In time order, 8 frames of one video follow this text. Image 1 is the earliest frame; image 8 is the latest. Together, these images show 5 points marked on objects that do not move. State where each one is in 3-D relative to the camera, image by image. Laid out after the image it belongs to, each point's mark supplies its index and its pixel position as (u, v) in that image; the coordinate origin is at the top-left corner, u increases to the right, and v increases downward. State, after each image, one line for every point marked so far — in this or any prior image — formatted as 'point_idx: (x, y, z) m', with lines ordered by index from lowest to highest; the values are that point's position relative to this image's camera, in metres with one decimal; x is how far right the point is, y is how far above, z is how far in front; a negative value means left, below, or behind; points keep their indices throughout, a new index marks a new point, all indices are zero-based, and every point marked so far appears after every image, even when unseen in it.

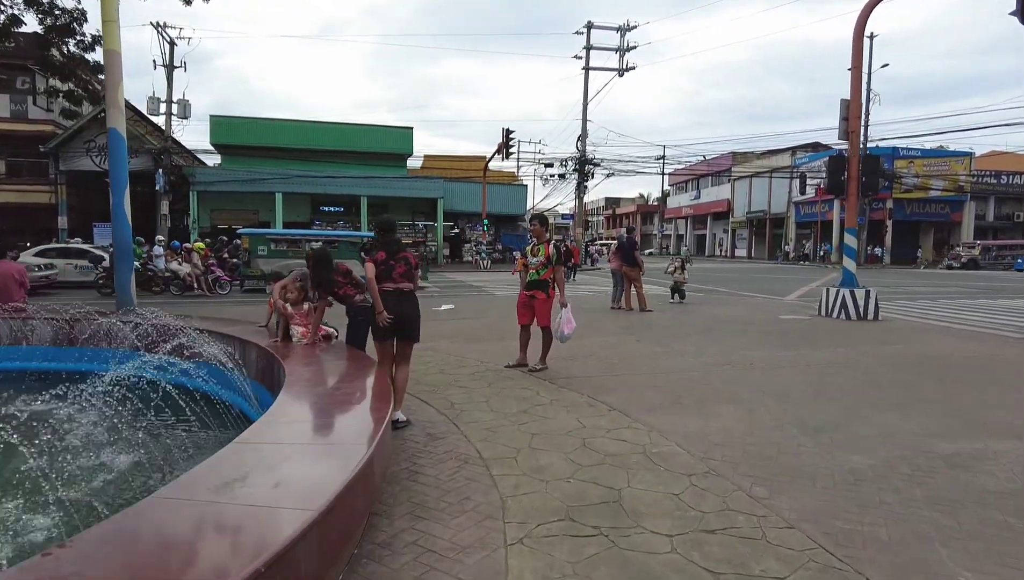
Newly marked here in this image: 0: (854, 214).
0: (+6.9, +1.5, +13.2) m
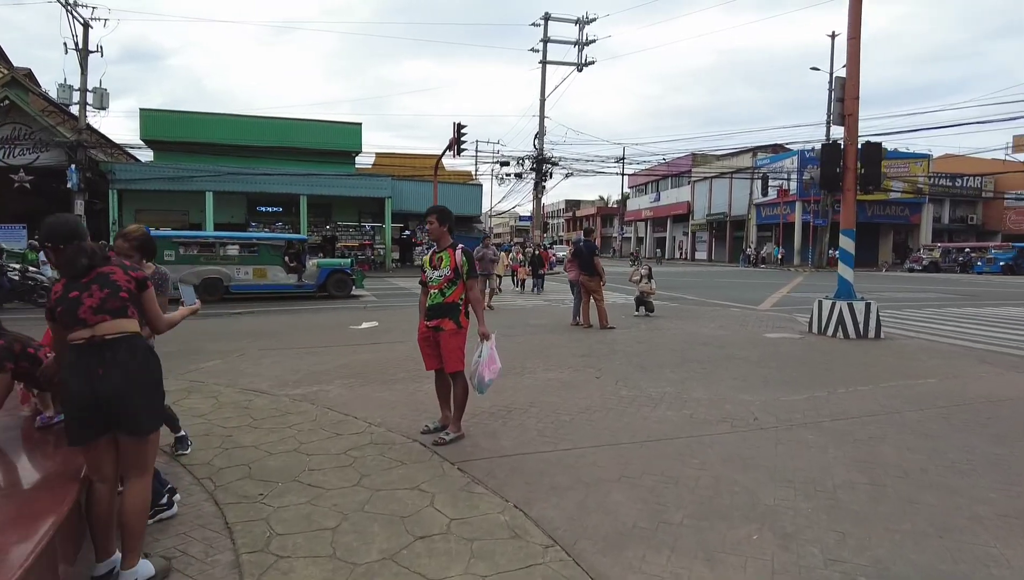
0: (+5.7, +1.3, +11.1) m
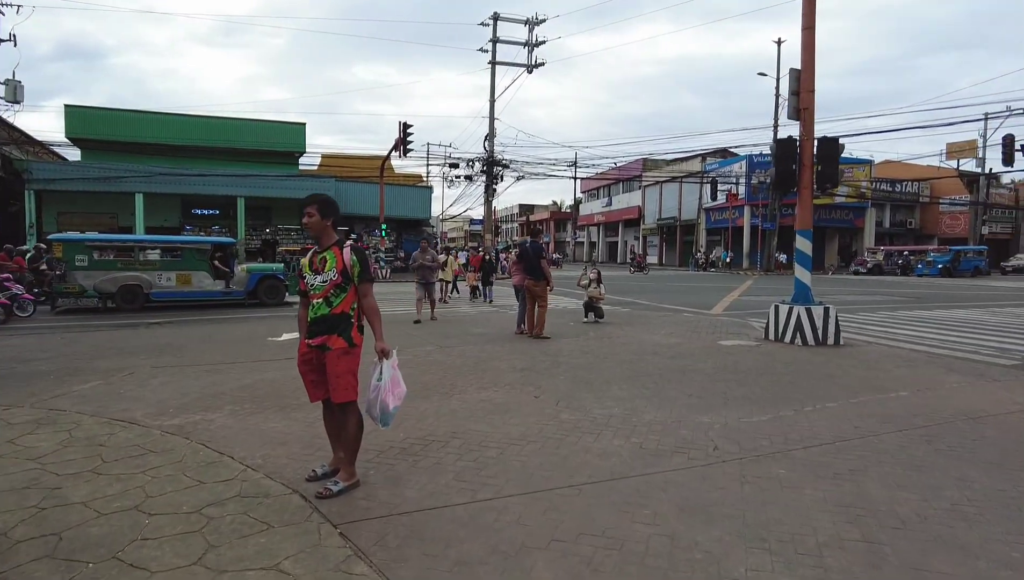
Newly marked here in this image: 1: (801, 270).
0: (+4.7, +1.2, +10.5) m
1: (+4.6, +0.3, +10.6) m
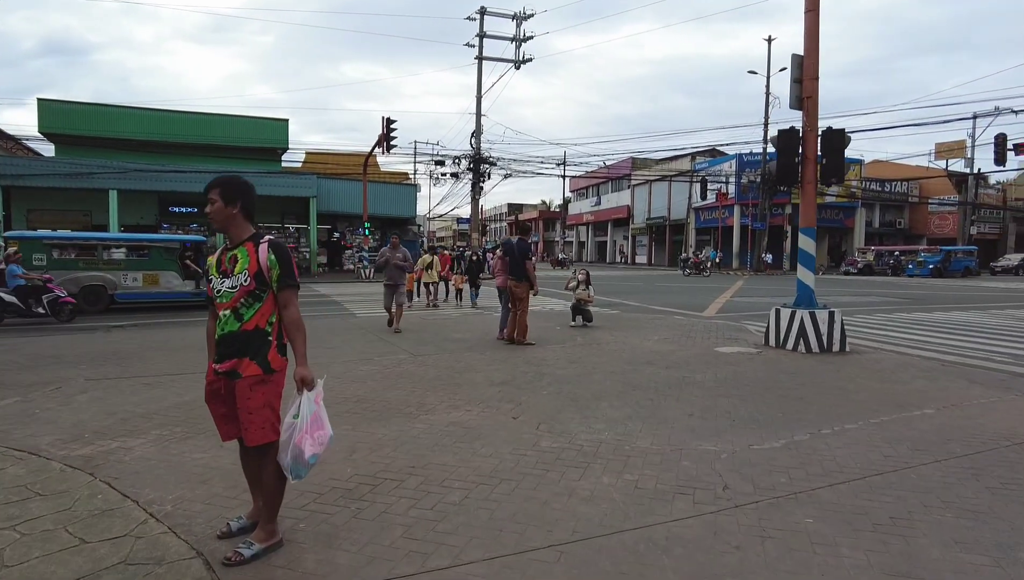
0: (+4.4, +1.2, +9.8) m
1: (+4.4, +0.3, +9.8) m
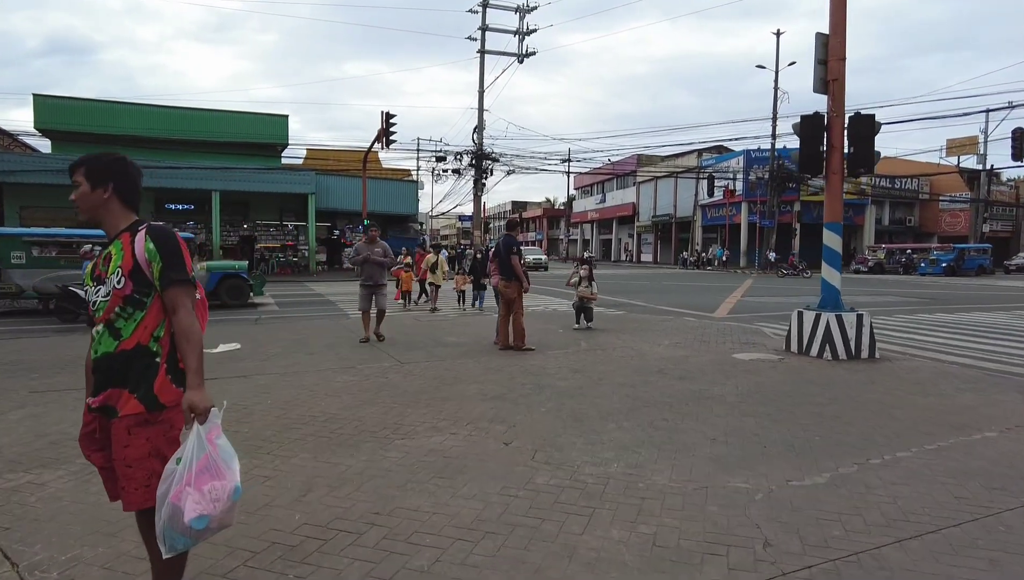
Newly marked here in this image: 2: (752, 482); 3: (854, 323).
0: (+4.4, +1.2, +8.9) m
1: (+4.3, +0.3, +9.0) m
2: (+1.4, -1.1, +3.9) m
3: (+4.5, -0.4, +8.6) m
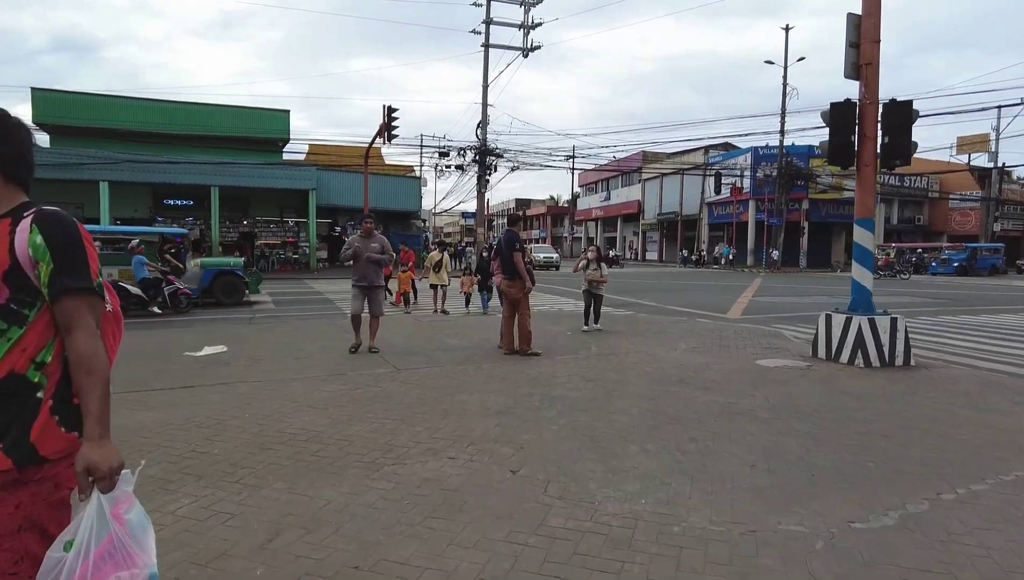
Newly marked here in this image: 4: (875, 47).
0: (+4.5, +1.2, +8.3) m
1: (+4.4, +0.3, +8.3) m
2: (+1.5, -1.2, +3.3) m
3: (+4.6, -0.5, +8.0) m
4: (+4.5, +3.0, +8.2) m
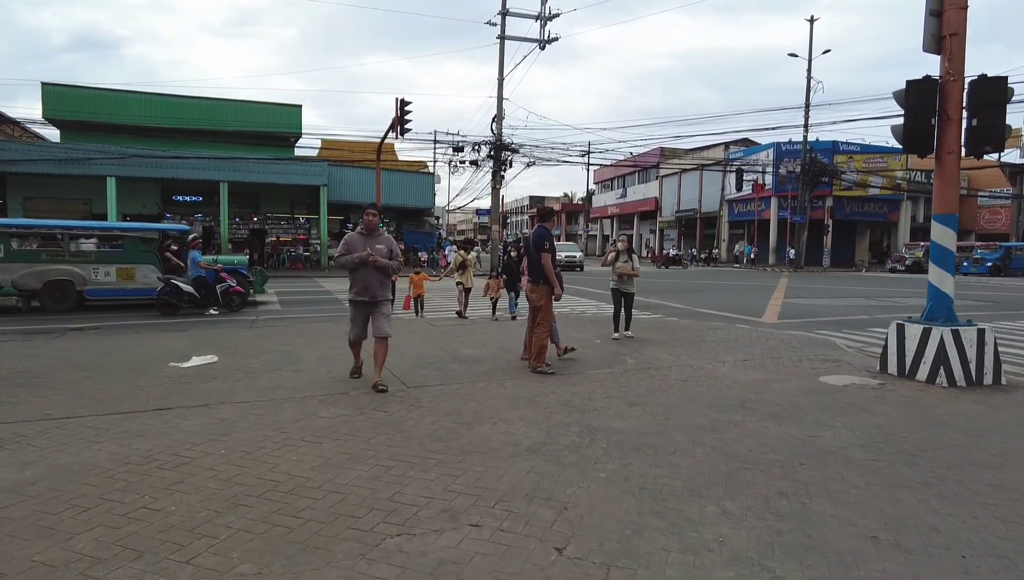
0: (+4.8, +1.1, +7.2) m
1: (+4.7, +0.2, +7.2) m
2: (+1.7, -1.2, +2.3) m
3: (+4.8, -0.5, +6.8) m
4: (+4.8, +2.9, +7.1) m
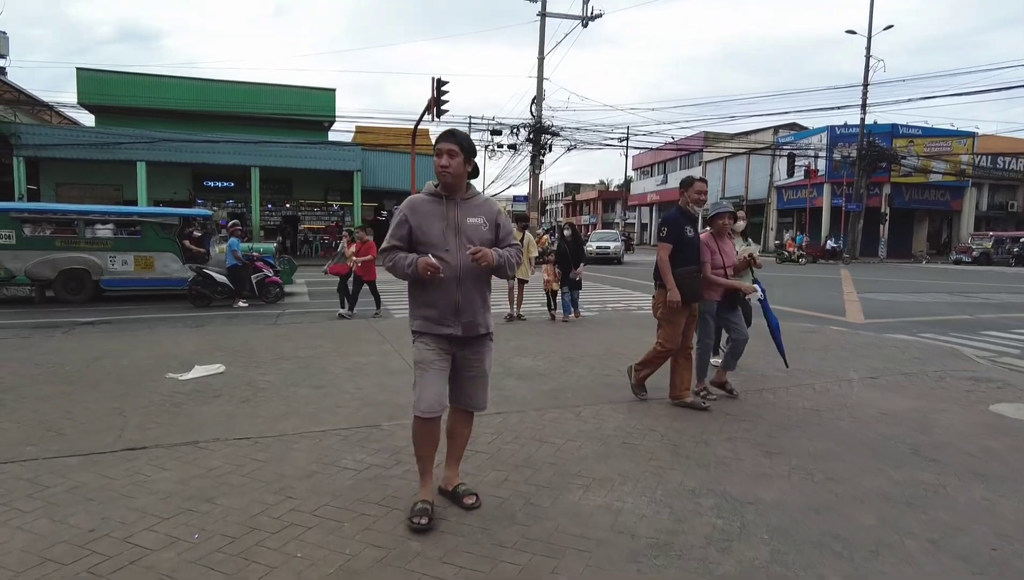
0: (+5.4, +1.1, +5.3) m
1: (+5.4, +0.2, +5.4) m
2: (+2.1, -1.3, +0.6) m
3: (+5.5, -0.6, +5.1) m
4: (+5.5, +2.9, +5.2) m
